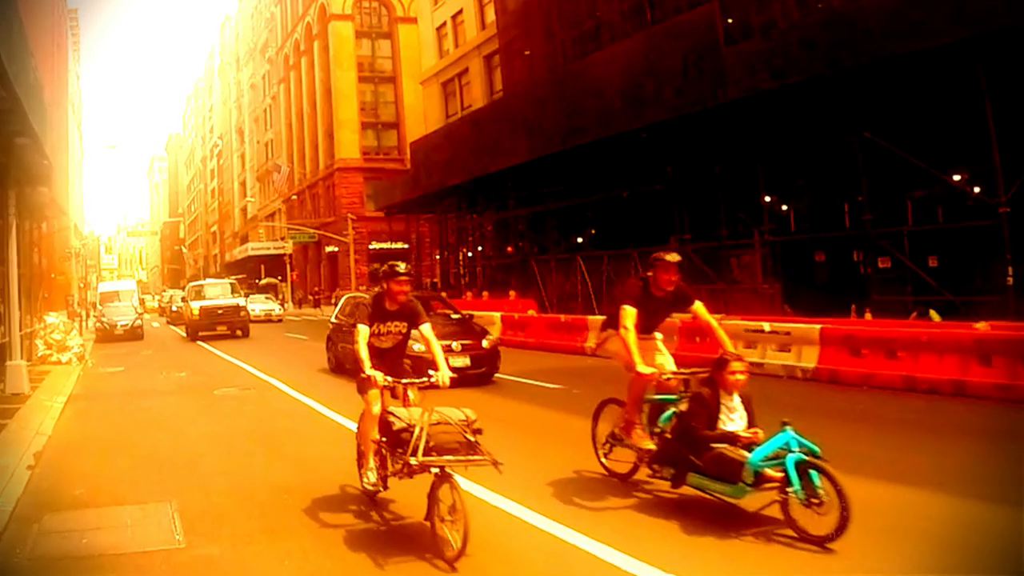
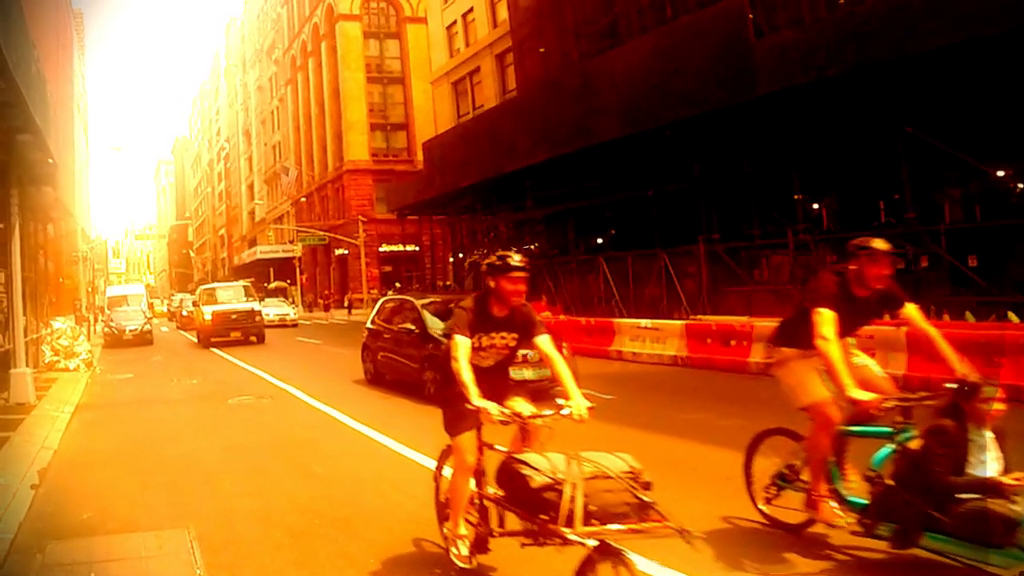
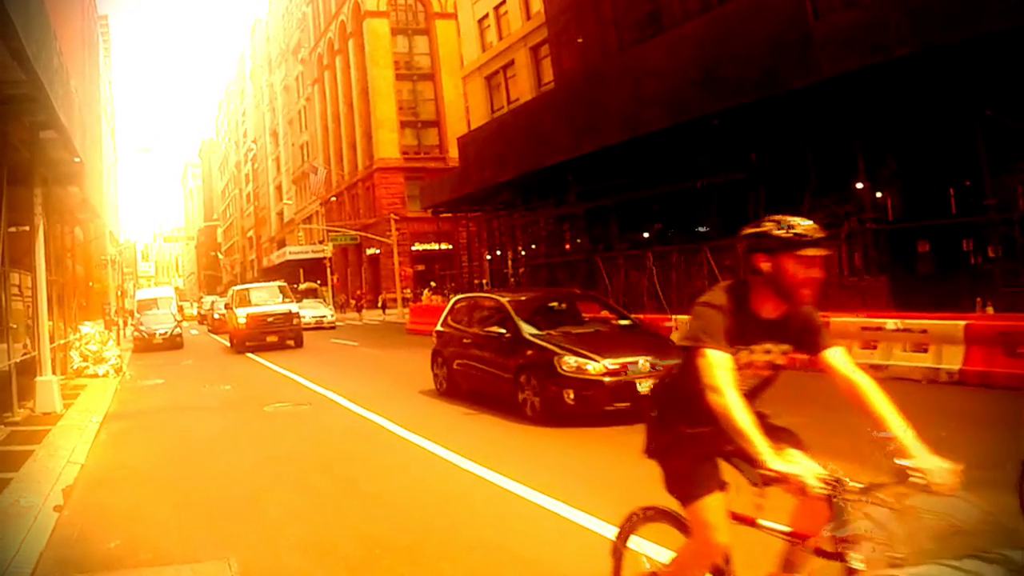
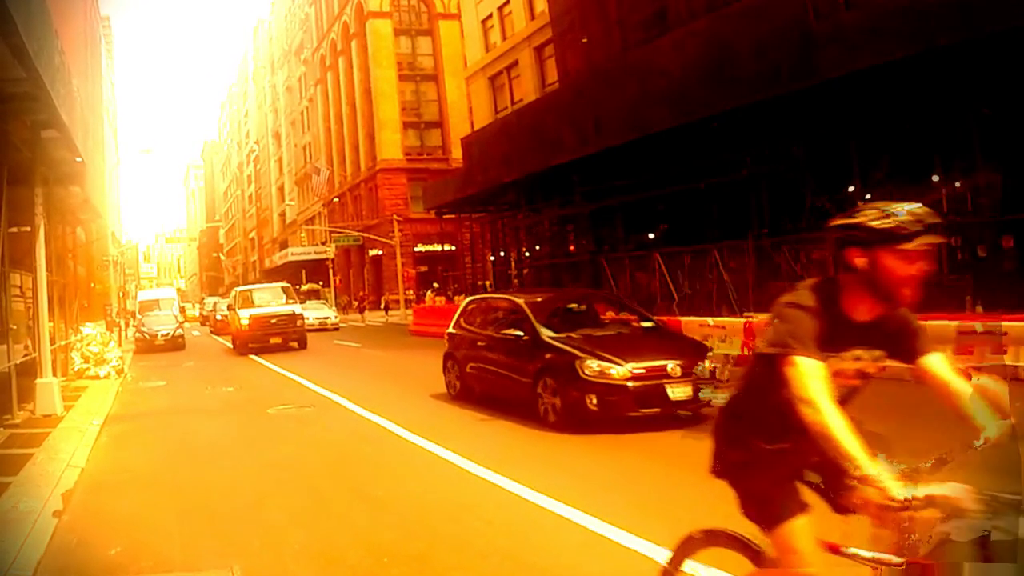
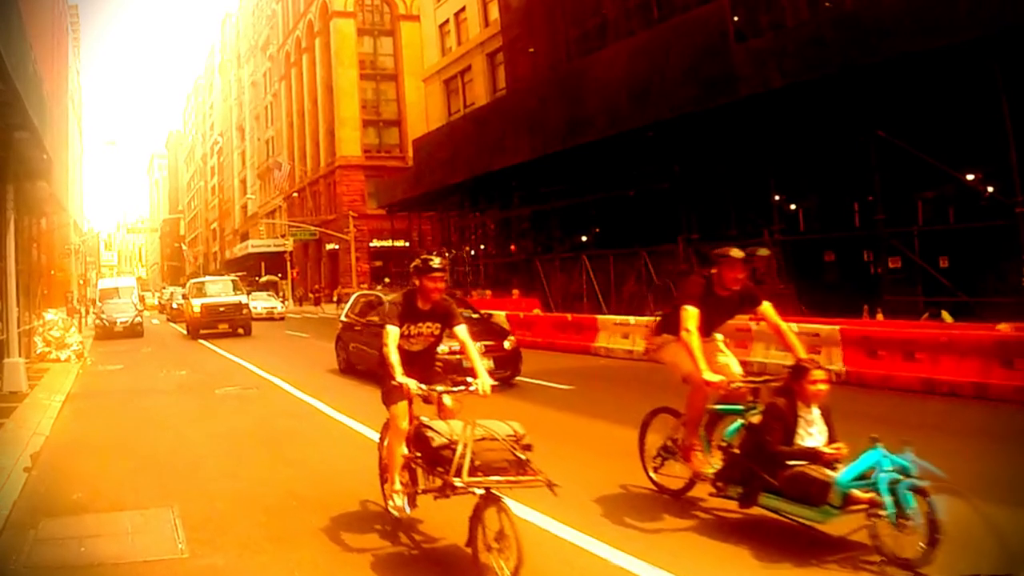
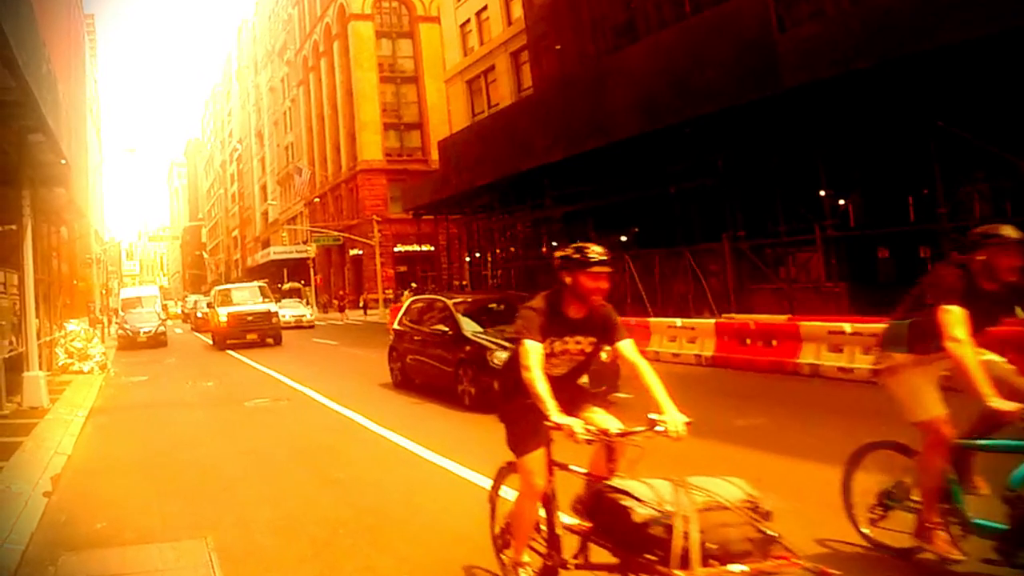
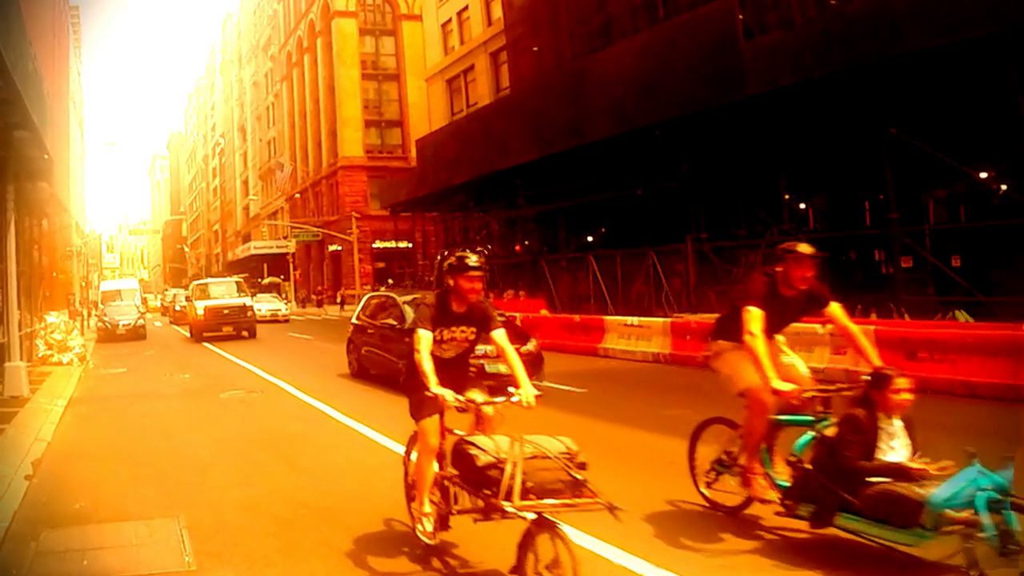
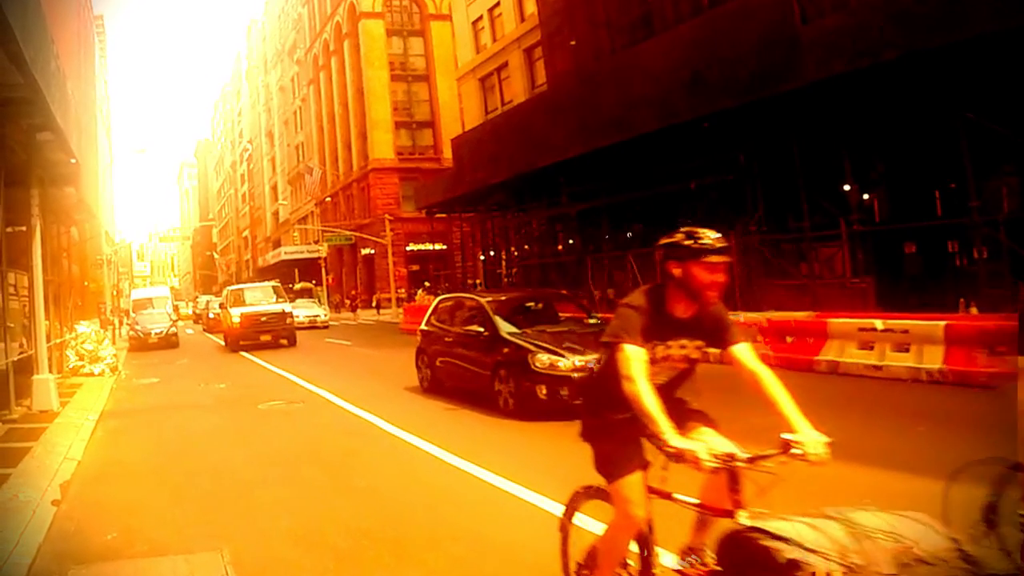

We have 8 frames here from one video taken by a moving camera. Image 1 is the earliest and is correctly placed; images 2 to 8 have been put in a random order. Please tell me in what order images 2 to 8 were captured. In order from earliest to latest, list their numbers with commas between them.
5, 7, 2, 6, 8, 3, 4
